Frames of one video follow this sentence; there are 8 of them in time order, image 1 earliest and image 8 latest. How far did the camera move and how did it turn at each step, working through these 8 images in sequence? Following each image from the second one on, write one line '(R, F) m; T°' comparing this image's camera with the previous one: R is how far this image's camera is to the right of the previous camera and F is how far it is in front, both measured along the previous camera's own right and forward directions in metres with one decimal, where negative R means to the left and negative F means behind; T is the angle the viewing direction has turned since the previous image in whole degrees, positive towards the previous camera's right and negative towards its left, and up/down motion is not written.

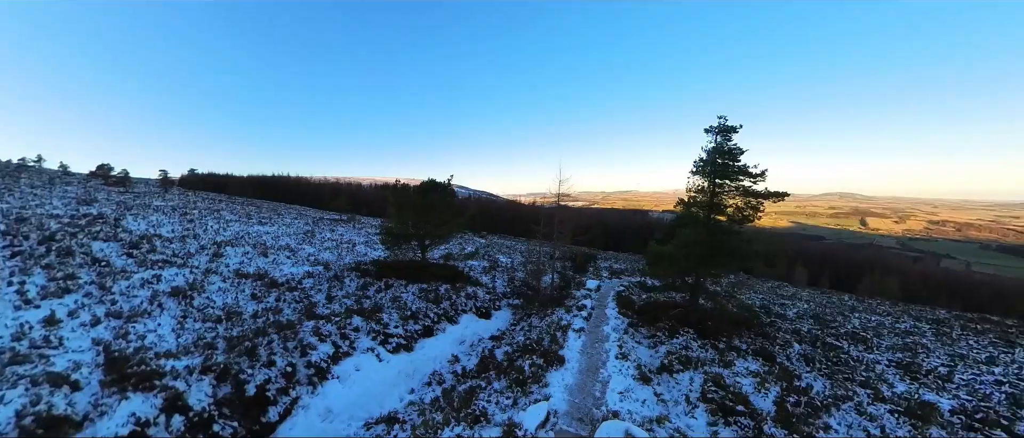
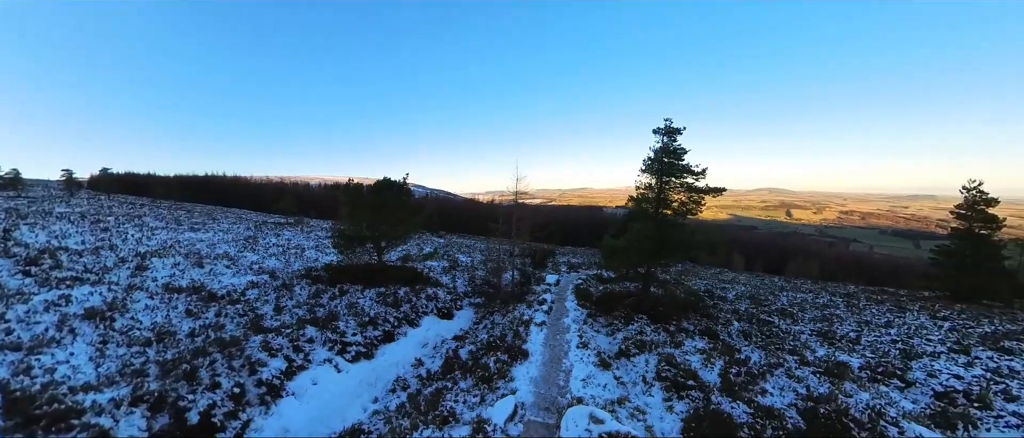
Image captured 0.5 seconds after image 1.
(-1.2, 0.0) m; +10°
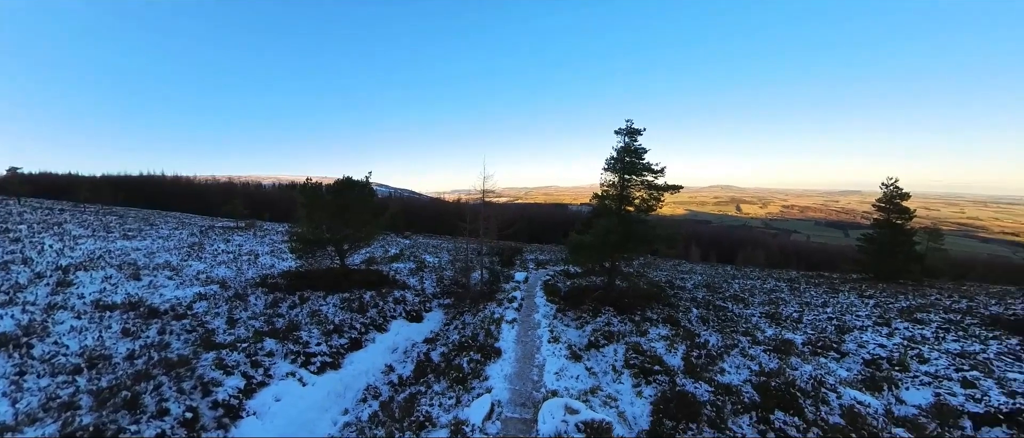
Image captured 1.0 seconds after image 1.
(-1.1, 0.0) m; +8°
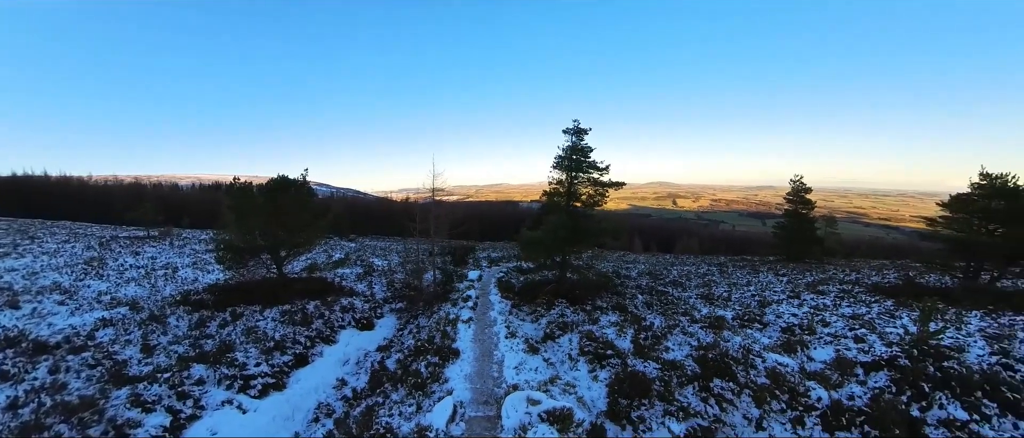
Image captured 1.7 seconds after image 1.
(-1.5, +0.1) m; +12°
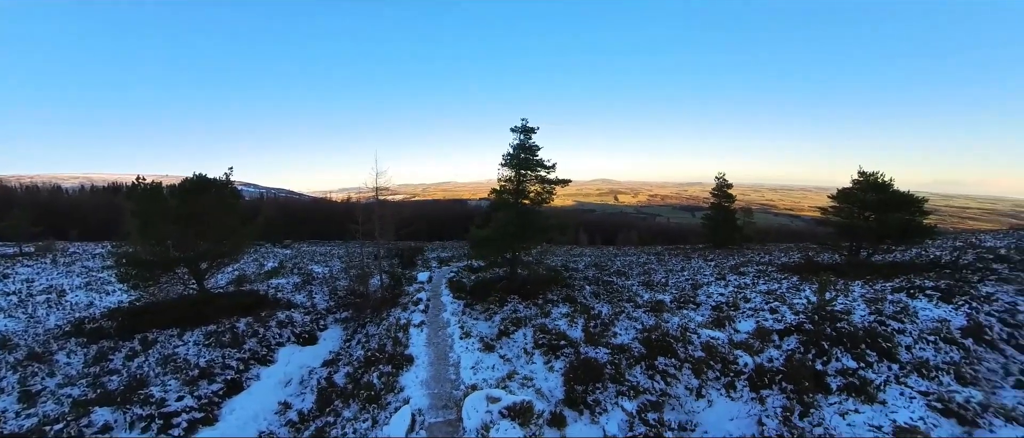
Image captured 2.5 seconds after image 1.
(-1.5, +0.2) m; +13°
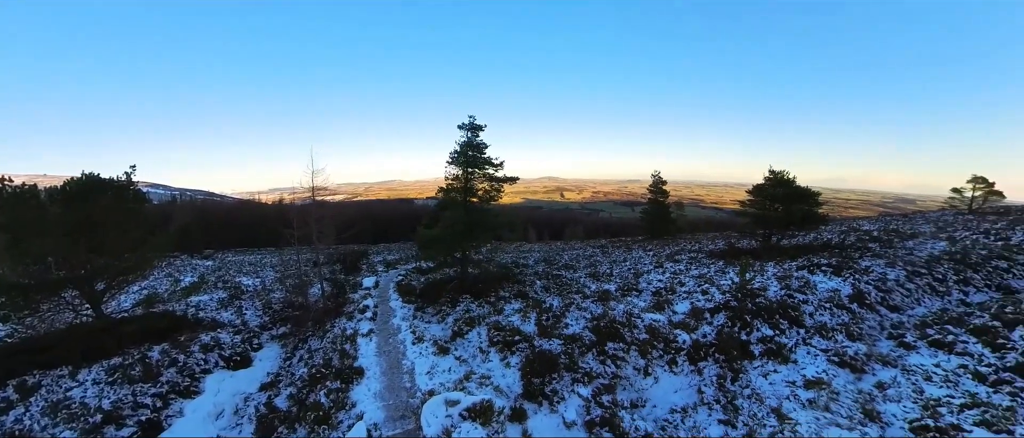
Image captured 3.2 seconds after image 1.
(-1.5, +0.2) m; +12°
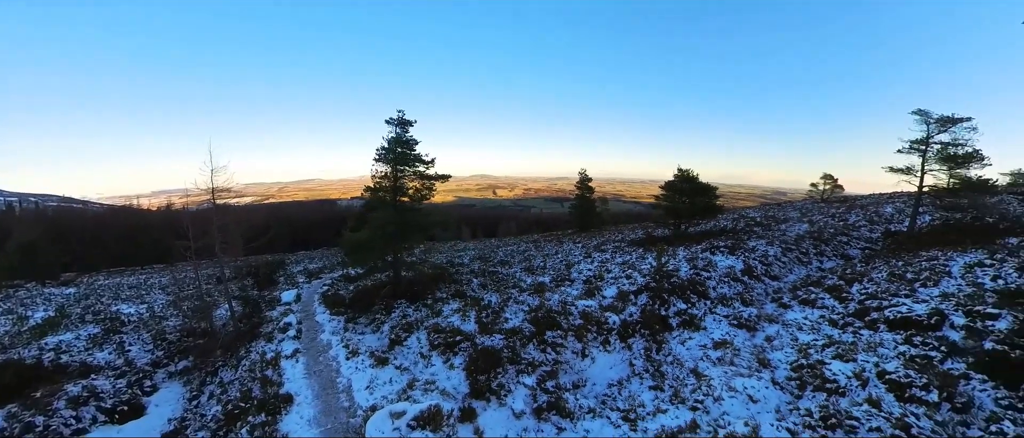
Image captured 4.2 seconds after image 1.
(-2.0, +0.3) m; +16°
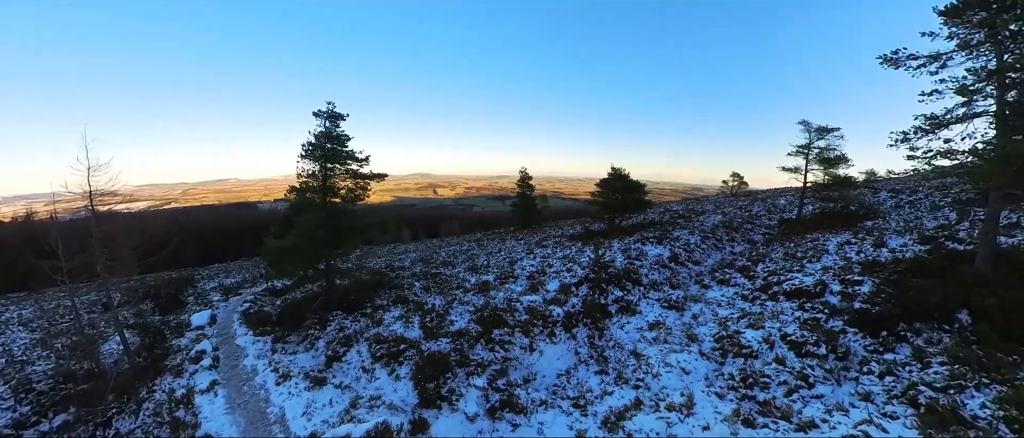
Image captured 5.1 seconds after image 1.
(-1.6, +0.3) m; +14°
